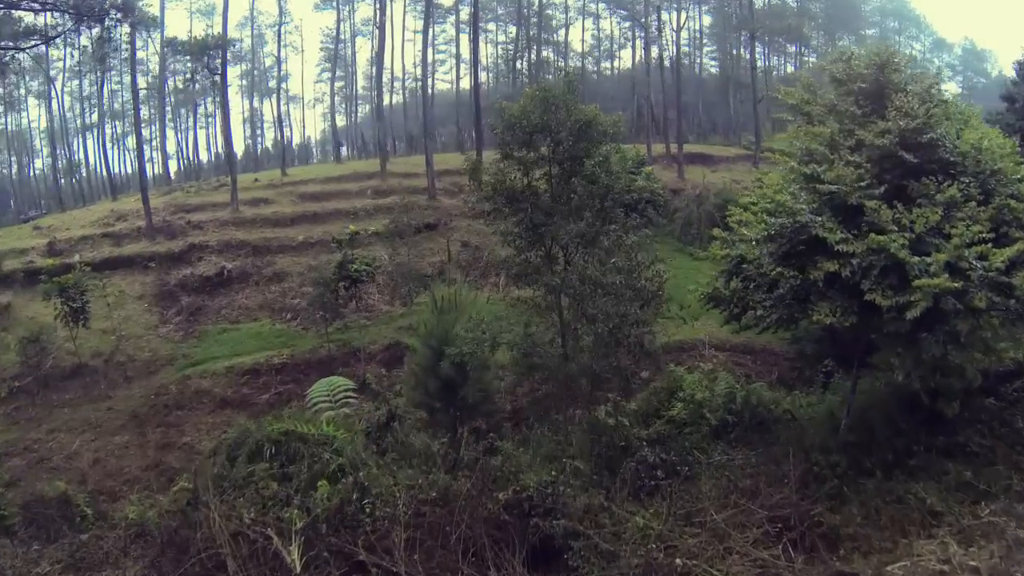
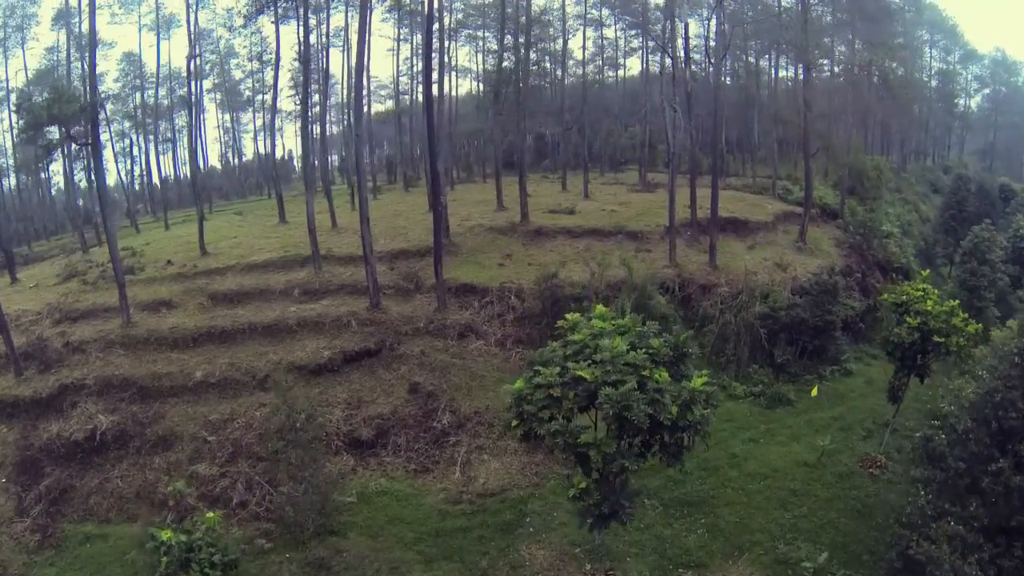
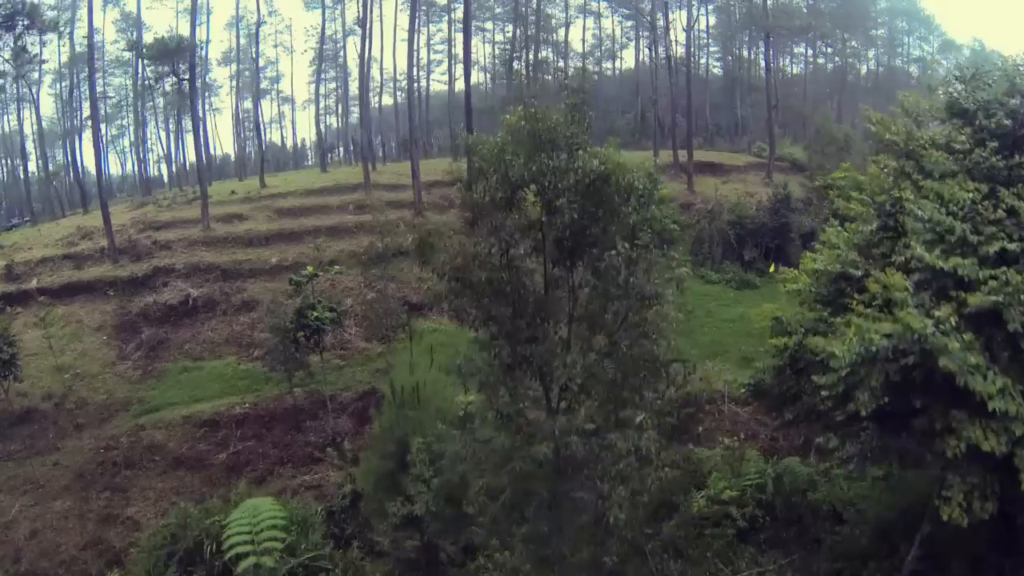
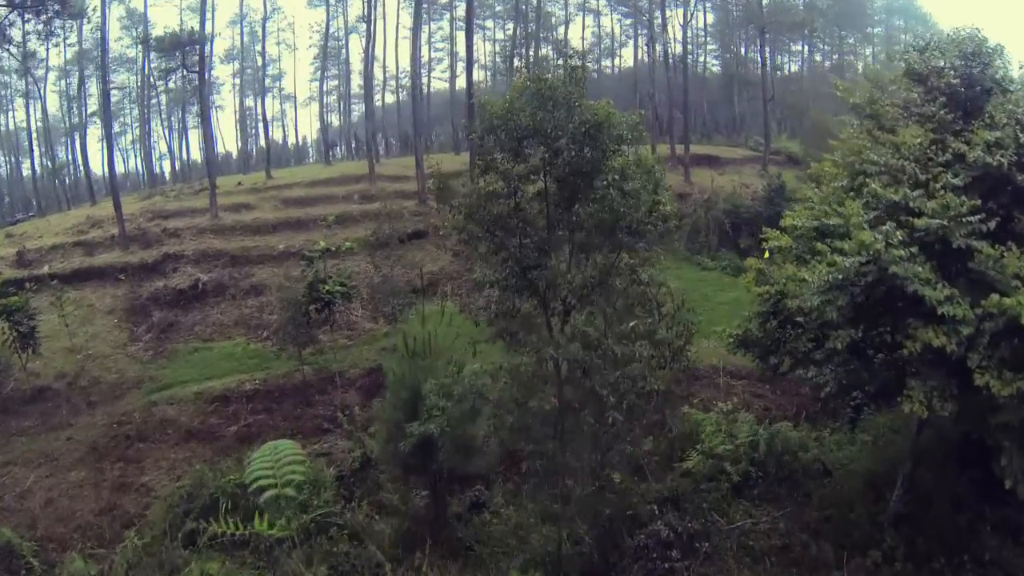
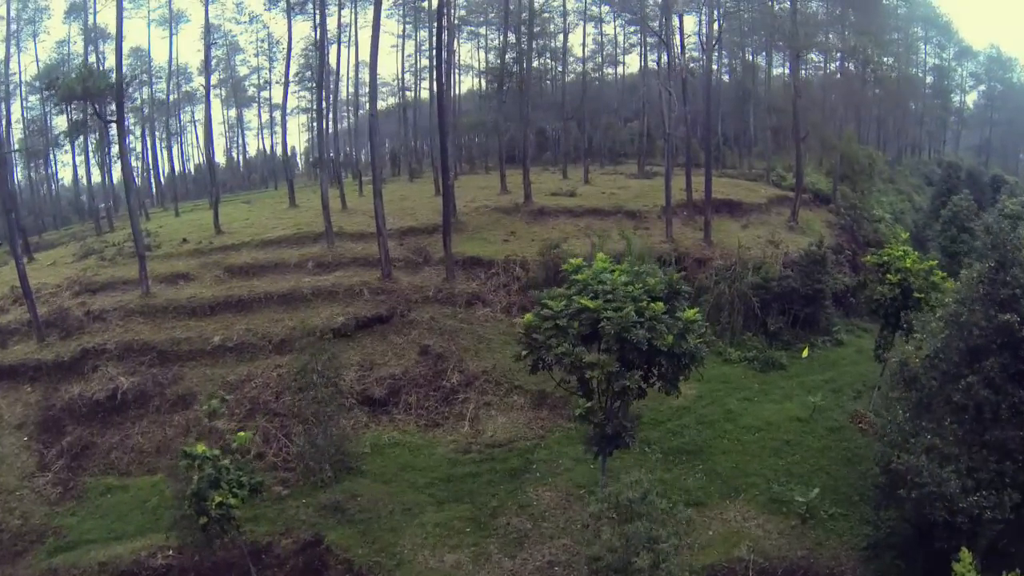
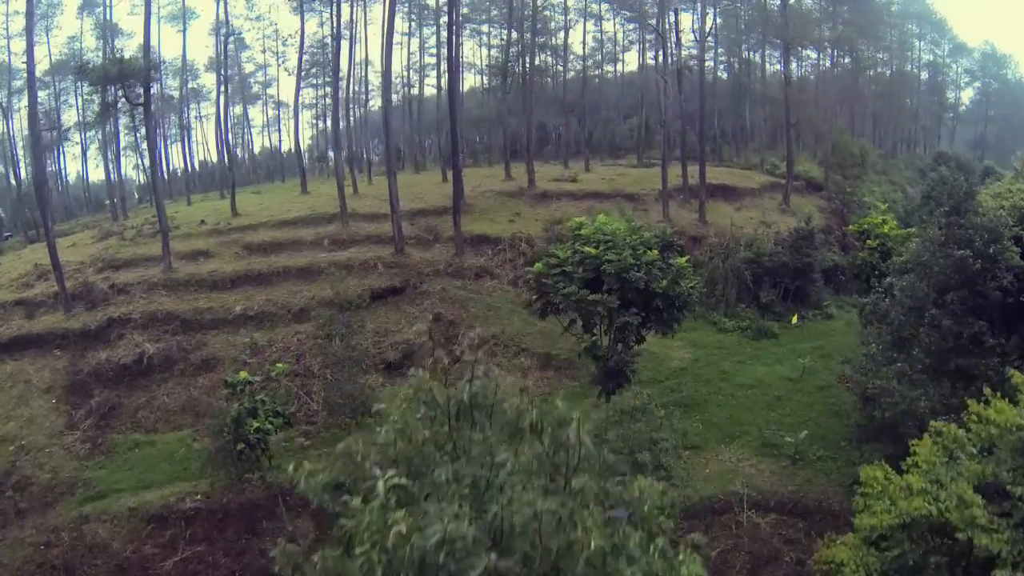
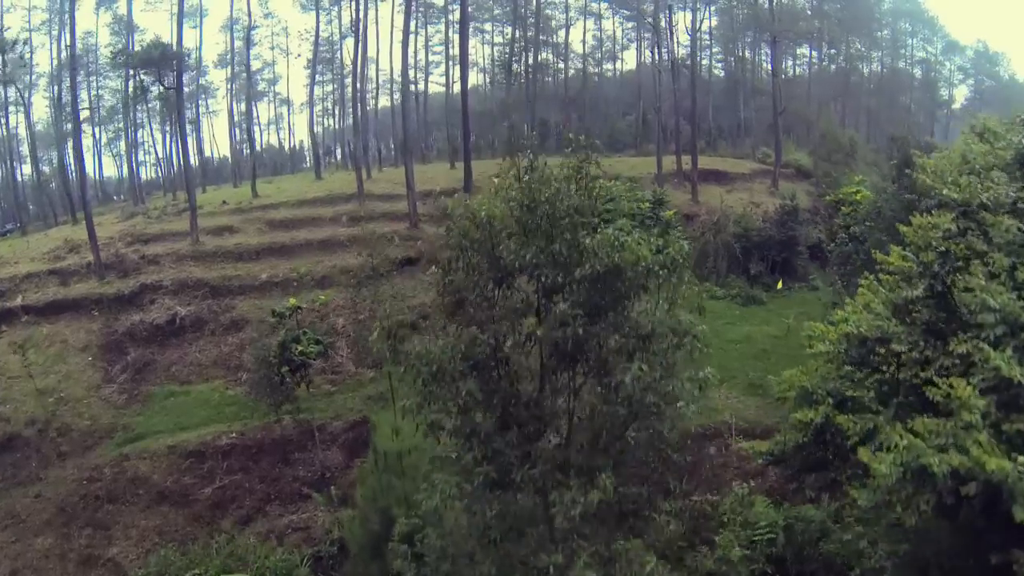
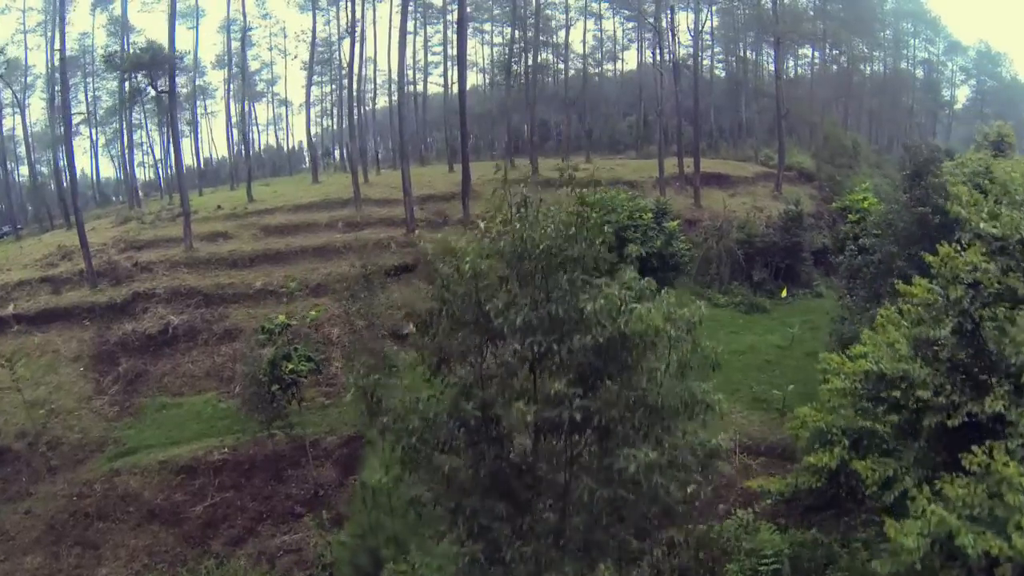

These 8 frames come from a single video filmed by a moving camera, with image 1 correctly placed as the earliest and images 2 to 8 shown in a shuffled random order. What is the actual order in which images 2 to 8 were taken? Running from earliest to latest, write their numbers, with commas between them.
4, 3, 7, 8, 6, 5, 2
